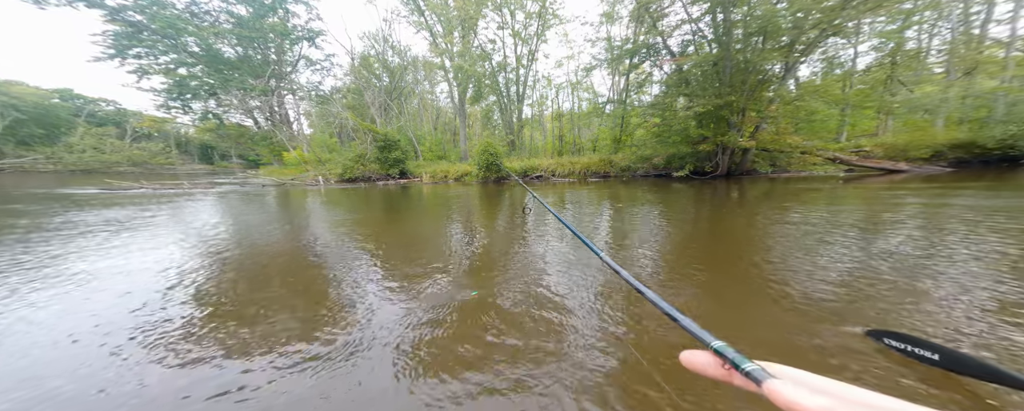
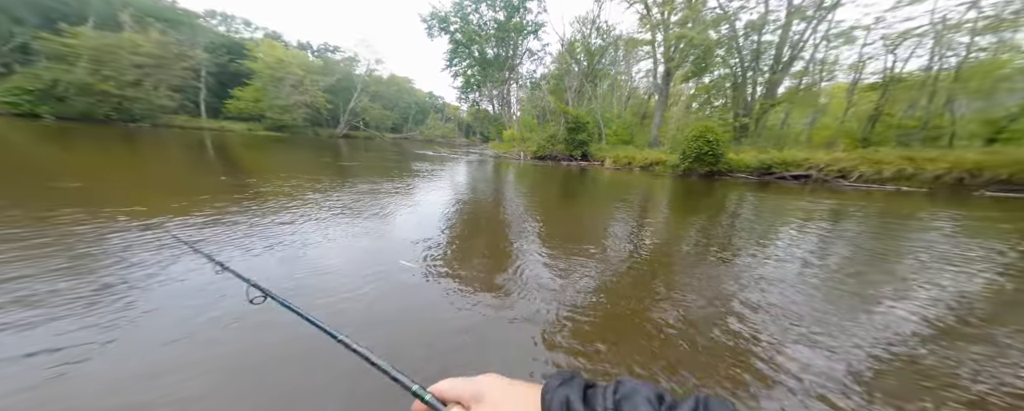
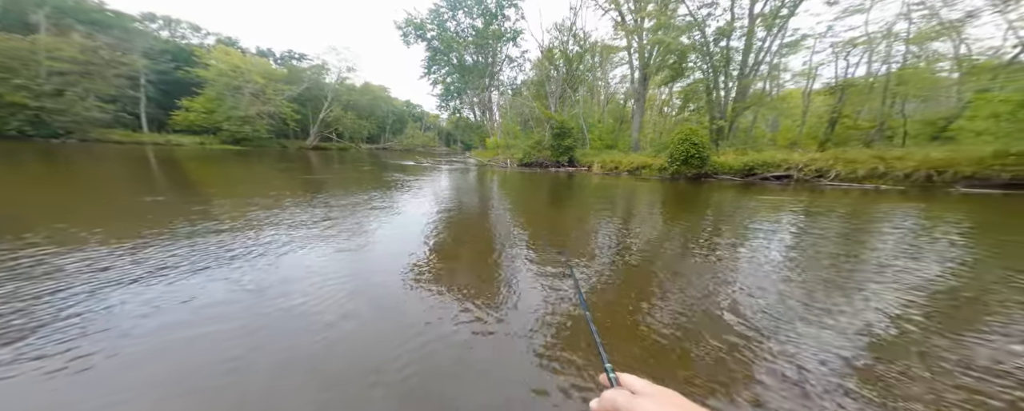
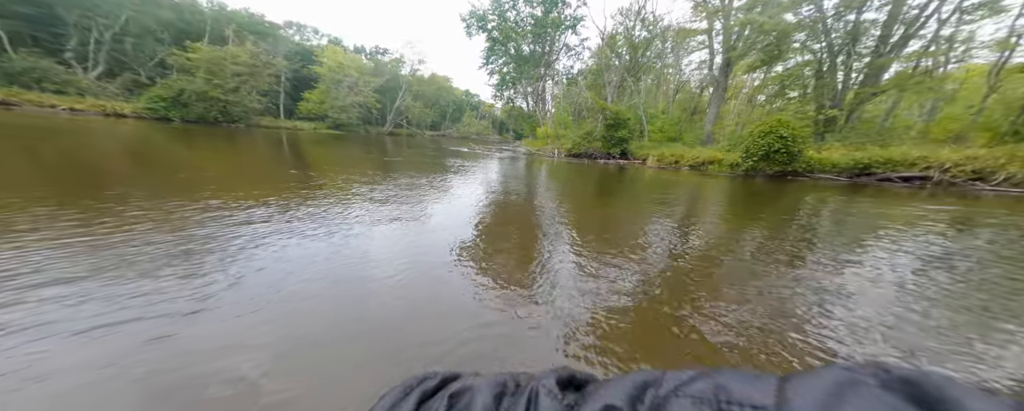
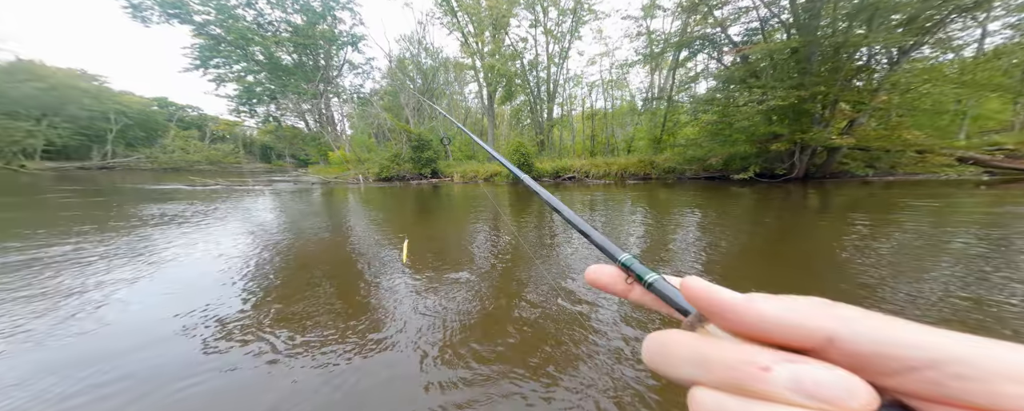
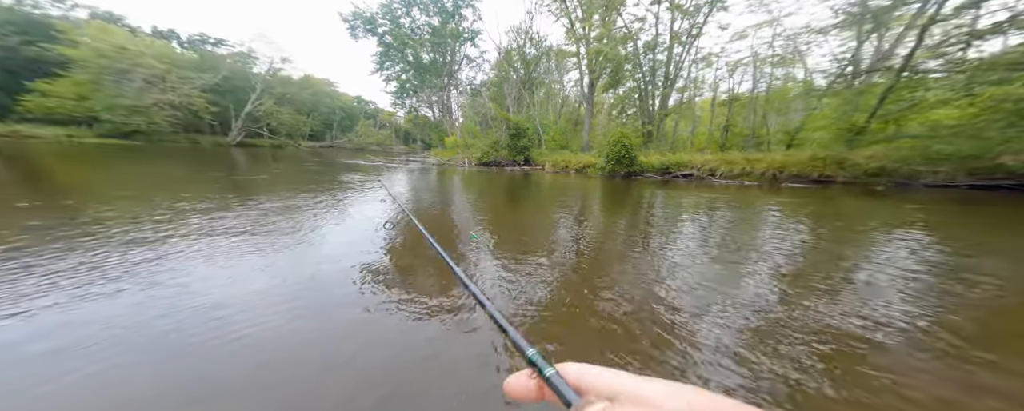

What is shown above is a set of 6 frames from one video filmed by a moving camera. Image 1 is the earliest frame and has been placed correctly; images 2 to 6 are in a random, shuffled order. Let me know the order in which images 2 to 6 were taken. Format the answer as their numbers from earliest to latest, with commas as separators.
5, 6, 2, 4, 3
